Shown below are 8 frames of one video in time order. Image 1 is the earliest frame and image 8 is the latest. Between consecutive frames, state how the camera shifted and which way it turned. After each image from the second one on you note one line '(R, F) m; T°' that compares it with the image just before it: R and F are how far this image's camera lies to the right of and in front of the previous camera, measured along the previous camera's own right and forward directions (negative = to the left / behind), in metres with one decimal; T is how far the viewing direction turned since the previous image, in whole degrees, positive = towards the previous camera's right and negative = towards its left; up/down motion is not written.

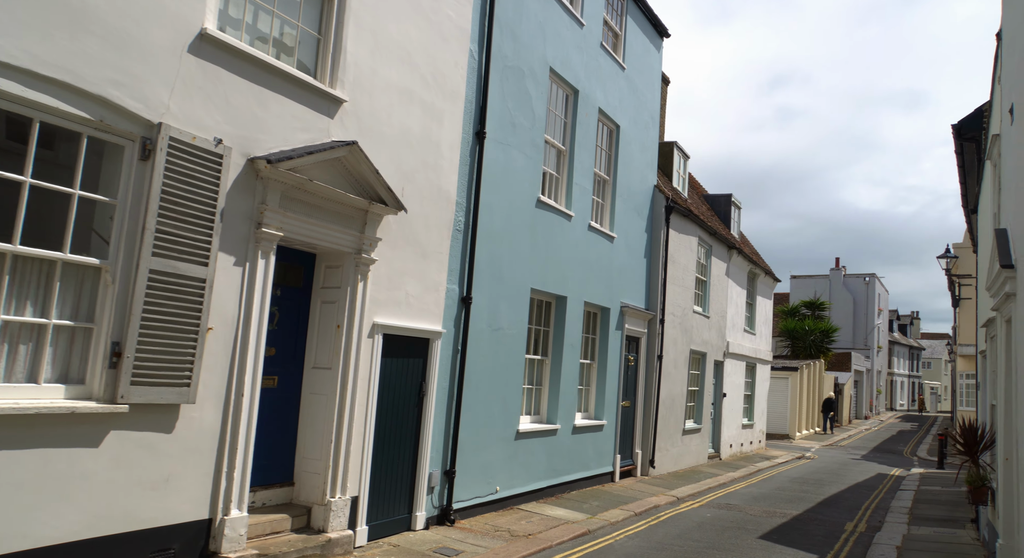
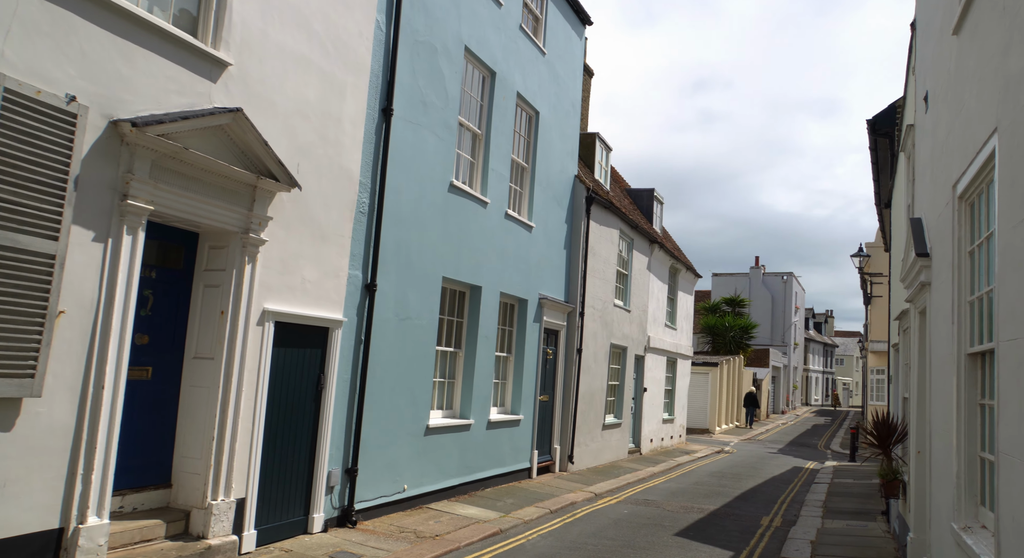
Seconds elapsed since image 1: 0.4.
(+0.2, +0.5) m; +5°
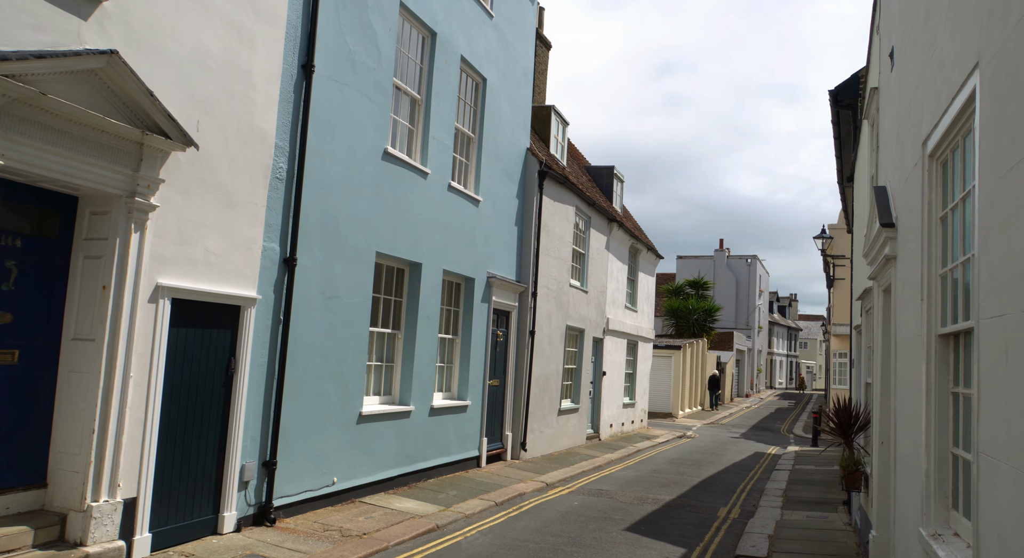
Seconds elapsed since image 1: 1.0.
(+0.4, +0.7) m; +2°
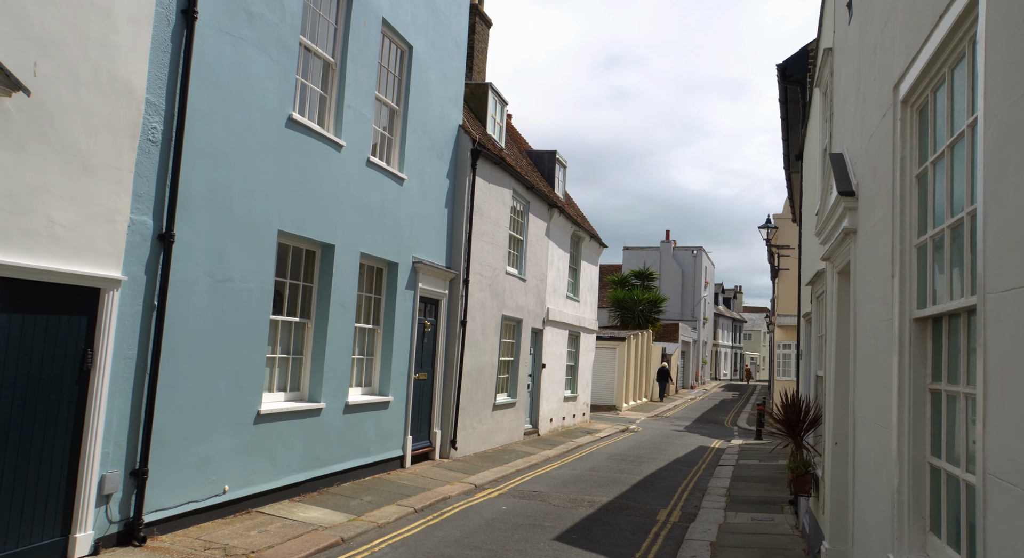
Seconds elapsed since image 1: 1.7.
(+0.3, +0.9) m; +4°
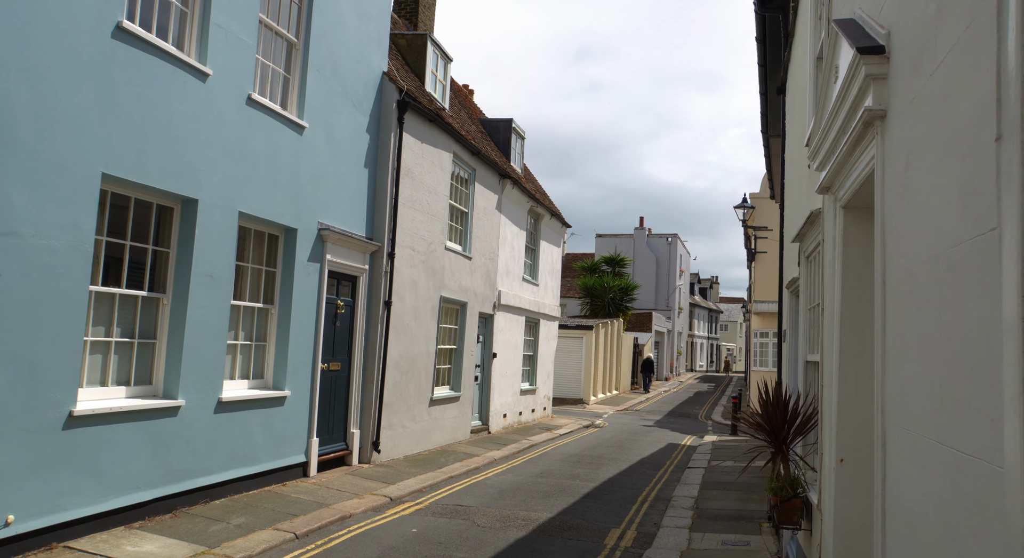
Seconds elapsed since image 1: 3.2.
(+0.7, +2.0) m; +2°
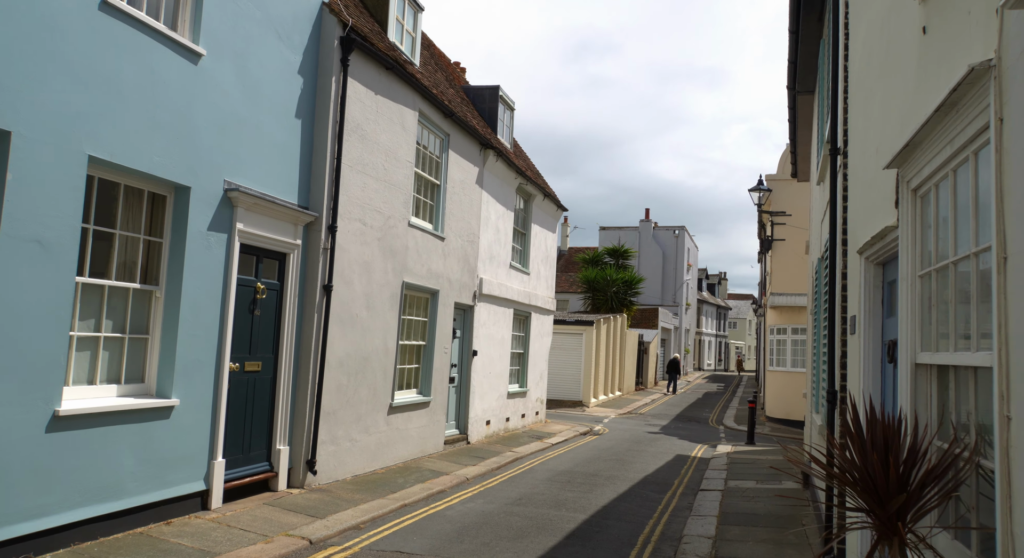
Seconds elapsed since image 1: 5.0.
(+0.4, +2.3) m; 0°
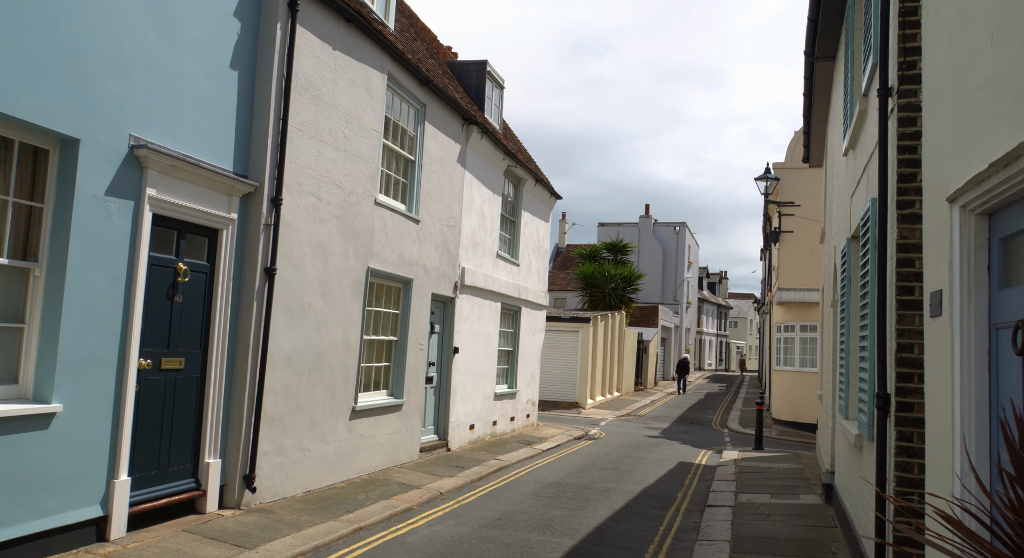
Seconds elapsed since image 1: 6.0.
(+0.2, +1.4) m; 0°
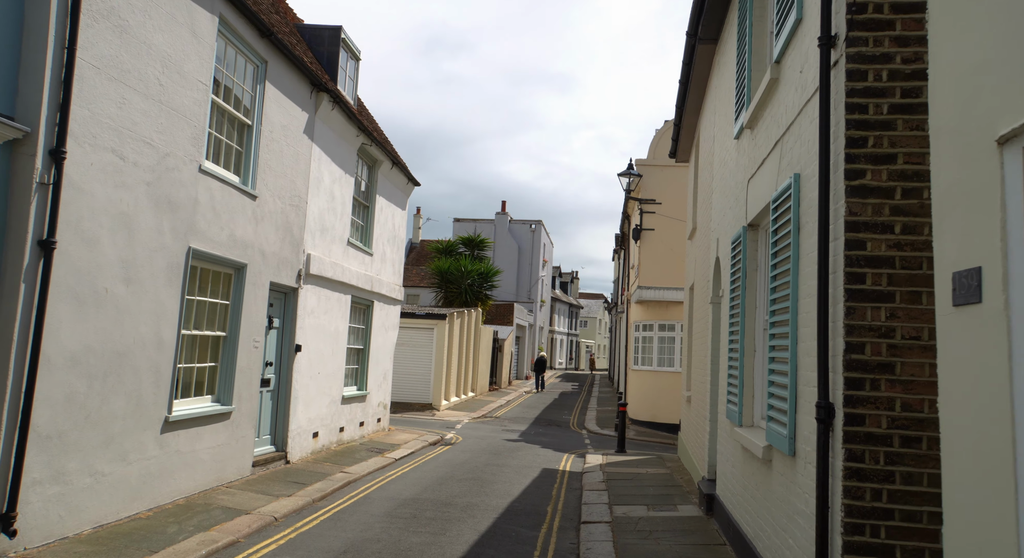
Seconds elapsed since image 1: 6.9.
(0.0, +1.3) m; +11°
